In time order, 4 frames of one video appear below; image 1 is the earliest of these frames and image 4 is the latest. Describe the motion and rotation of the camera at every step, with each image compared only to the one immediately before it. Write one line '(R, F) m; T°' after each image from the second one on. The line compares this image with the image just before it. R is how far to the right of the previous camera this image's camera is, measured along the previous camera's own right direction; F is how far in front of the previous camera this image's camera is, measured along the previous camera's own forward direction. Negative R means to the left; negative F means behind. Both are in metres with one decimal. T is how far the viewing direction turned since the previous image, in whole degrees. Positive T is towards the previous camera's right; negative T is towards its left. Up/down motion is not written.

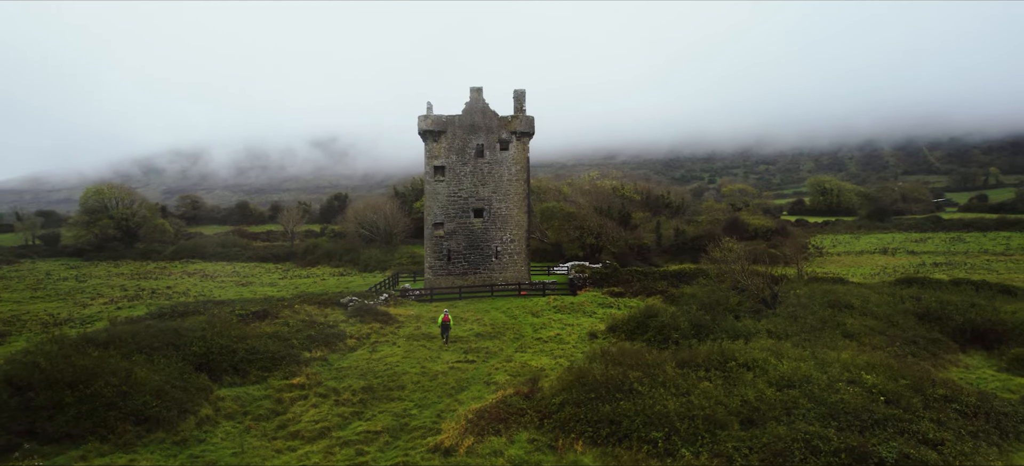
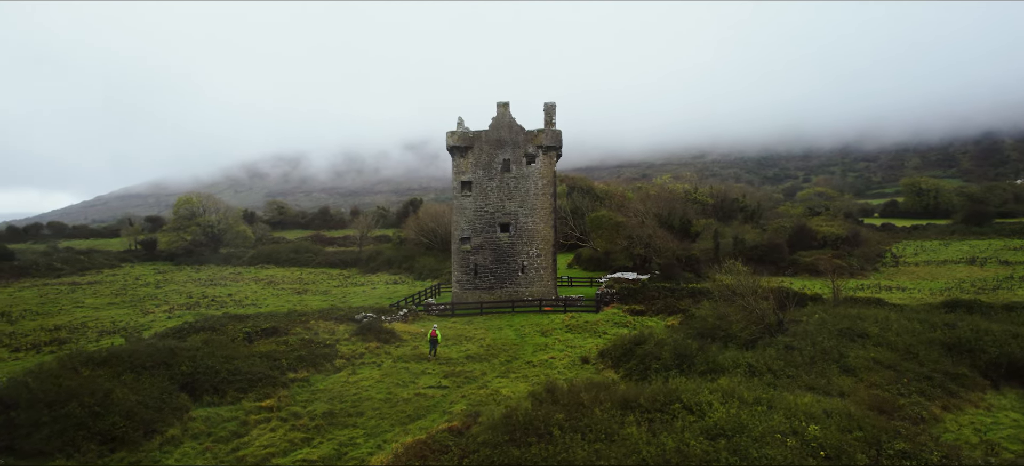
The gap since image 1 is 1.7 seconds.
(+2.1, +0.2) m; -8°
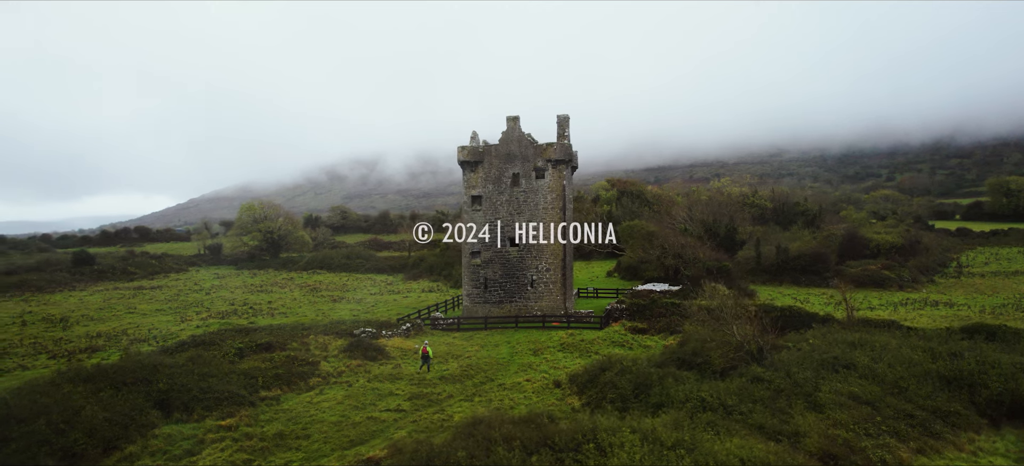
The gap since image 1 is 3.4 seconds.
(+2.2, +0.1) m; -7°
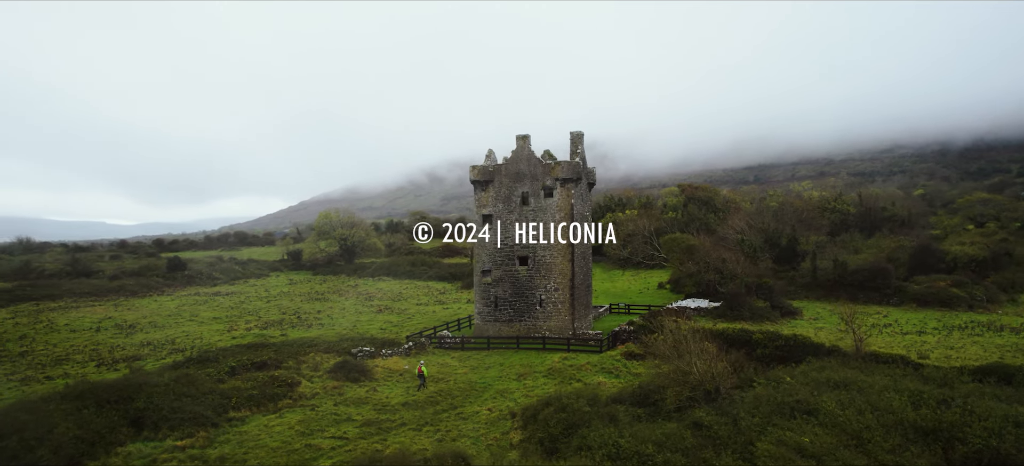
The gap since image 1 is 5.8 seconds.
(+3.0, +0.2) m; -9°
